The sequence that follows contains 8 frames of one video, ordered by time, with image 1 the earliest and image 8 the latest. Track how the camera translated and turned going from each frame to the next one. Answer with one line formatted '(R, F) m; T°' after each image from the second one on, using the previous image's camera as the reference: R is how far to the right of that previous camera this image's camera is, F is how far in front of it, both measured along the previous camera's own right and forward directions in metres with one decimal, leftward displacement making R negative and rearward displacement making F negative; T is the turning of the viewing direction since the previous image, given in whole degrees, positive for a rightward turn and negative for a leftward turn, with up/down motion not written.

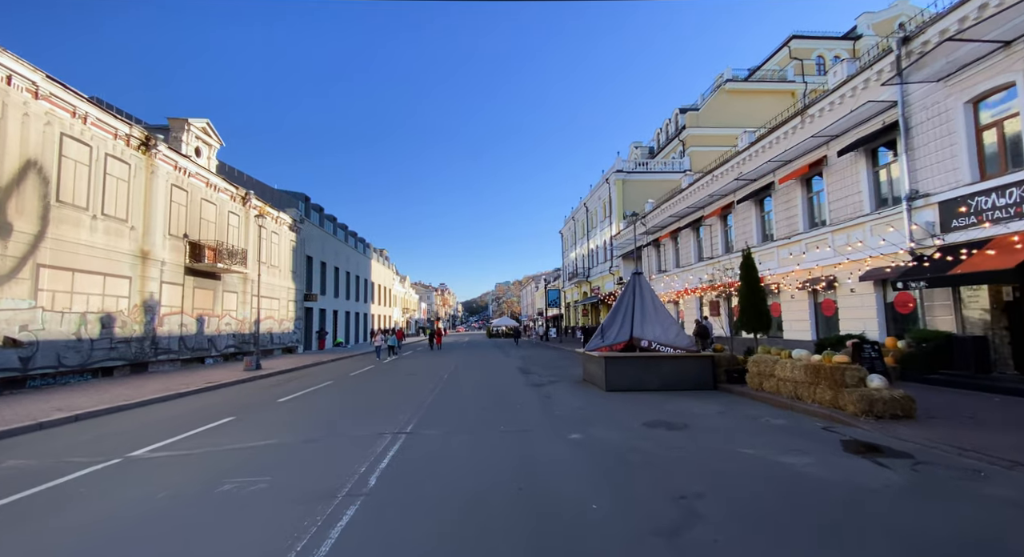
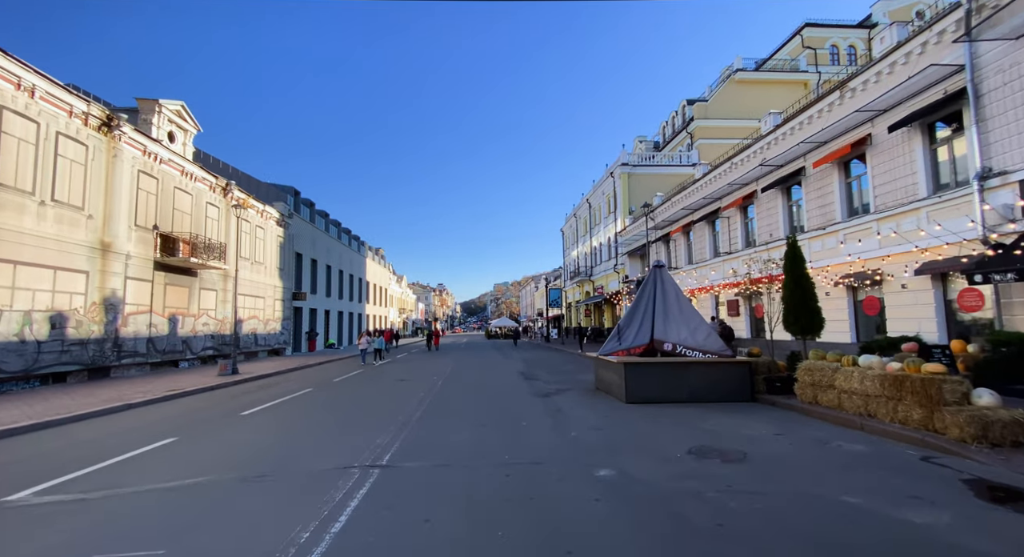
(-0.1, +1.7) m; 0°
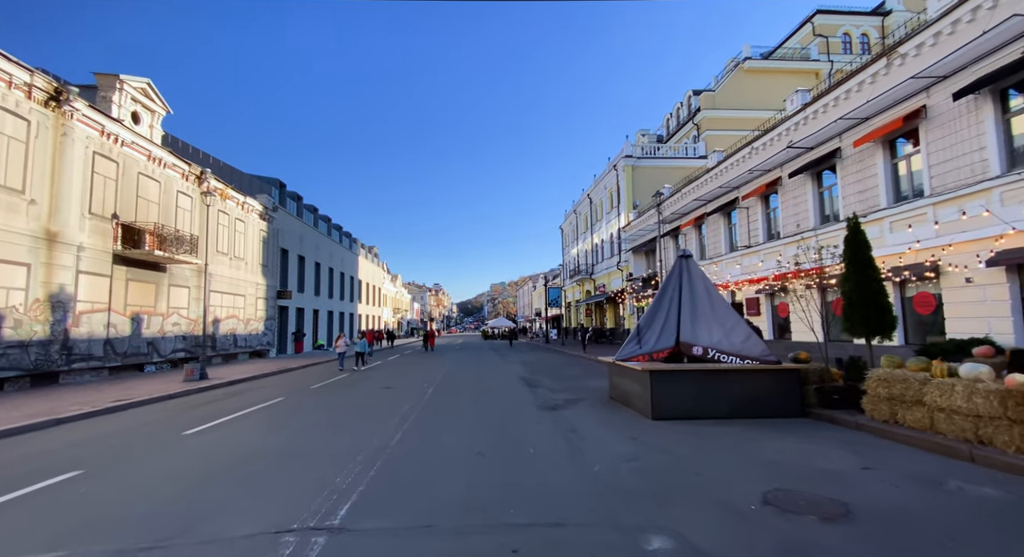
(-0.1, +1.7) m; 0°
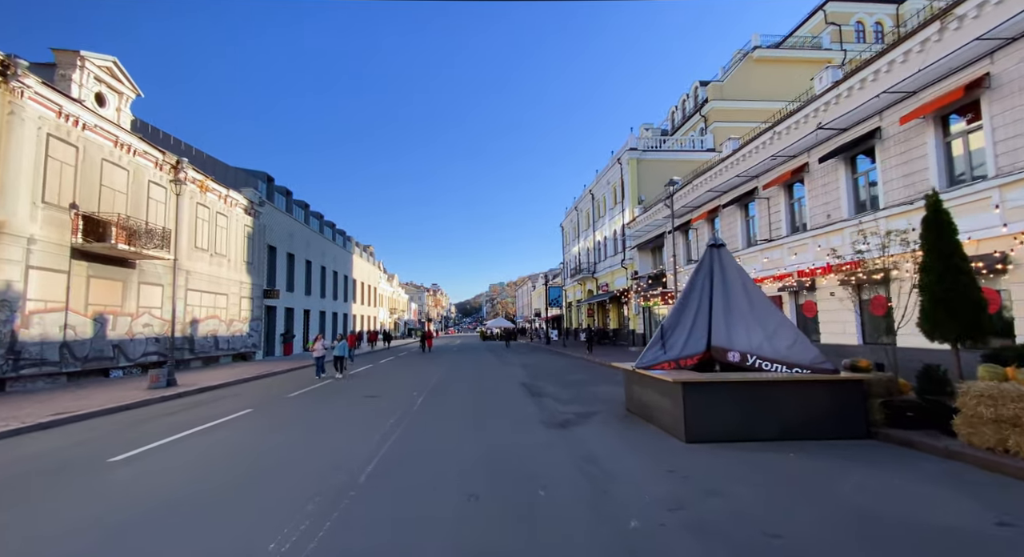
(0.0, +1.5) m; 0°
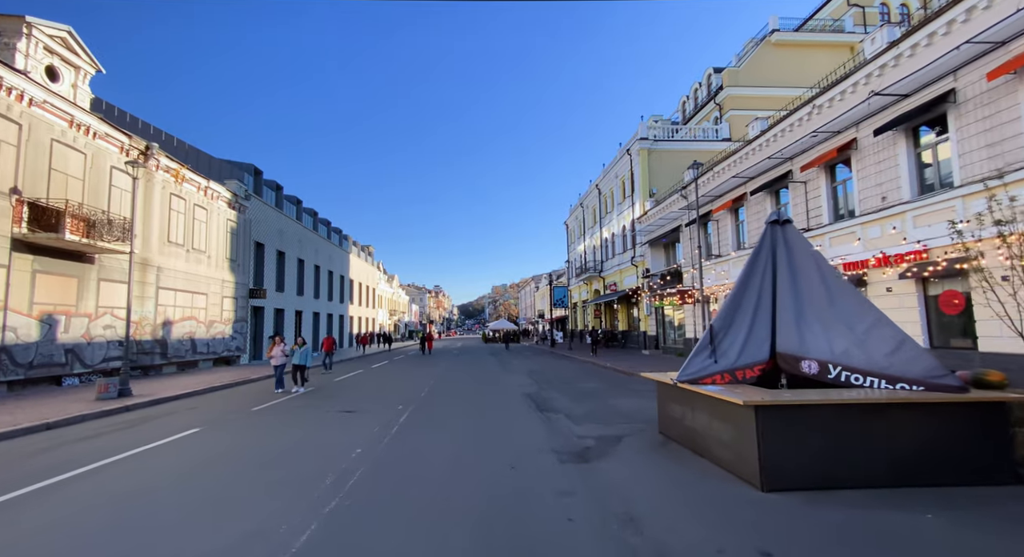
(0.0, +1.9) m; 0°
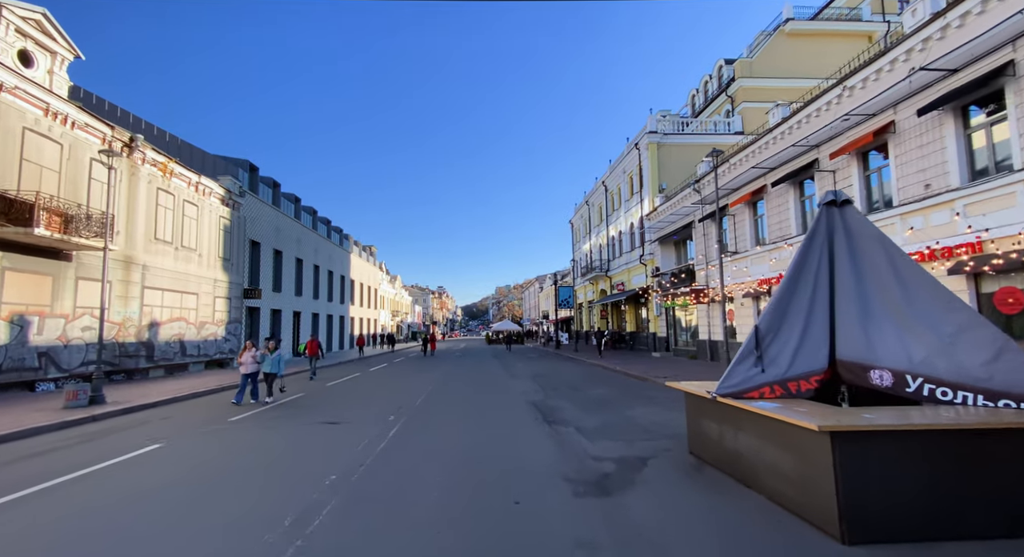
(0.0, +1.1) m; 0°
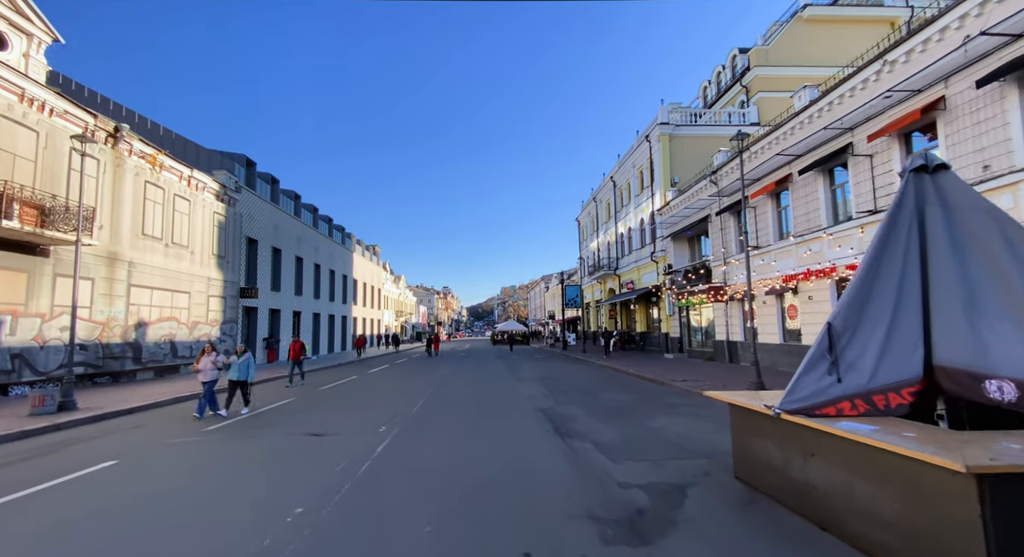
(0.0, +1.1) m; -1°
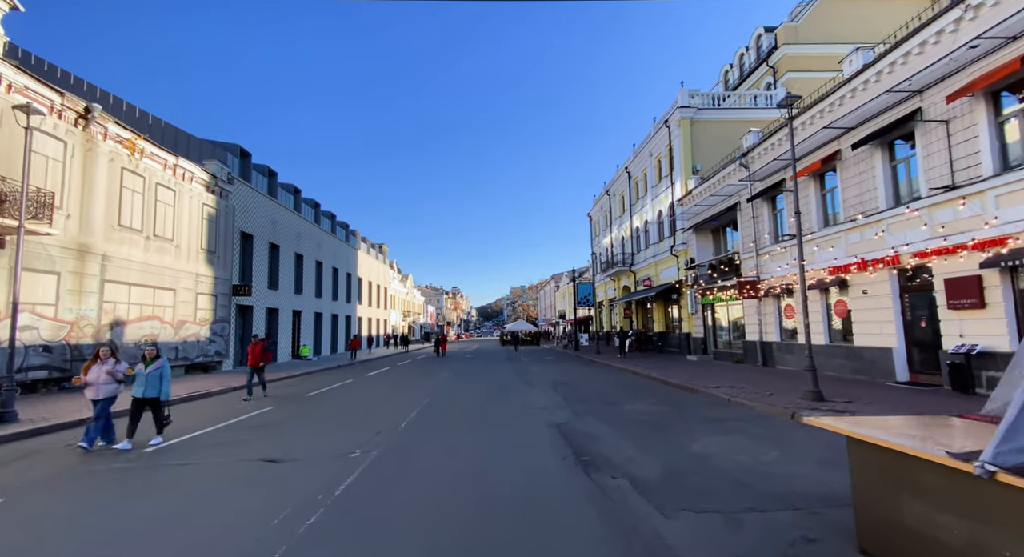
(0.0, +1.7) m; -1°
